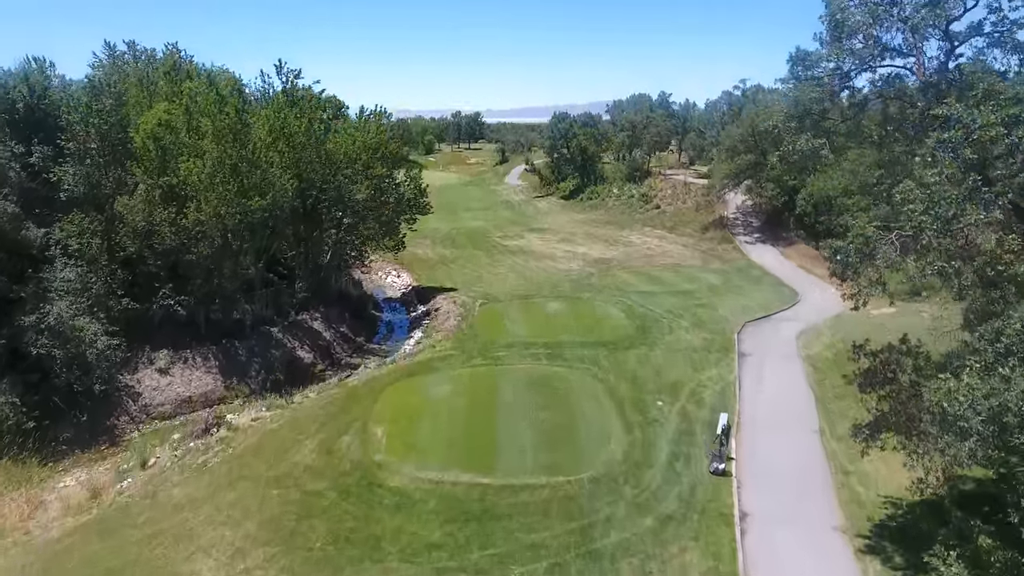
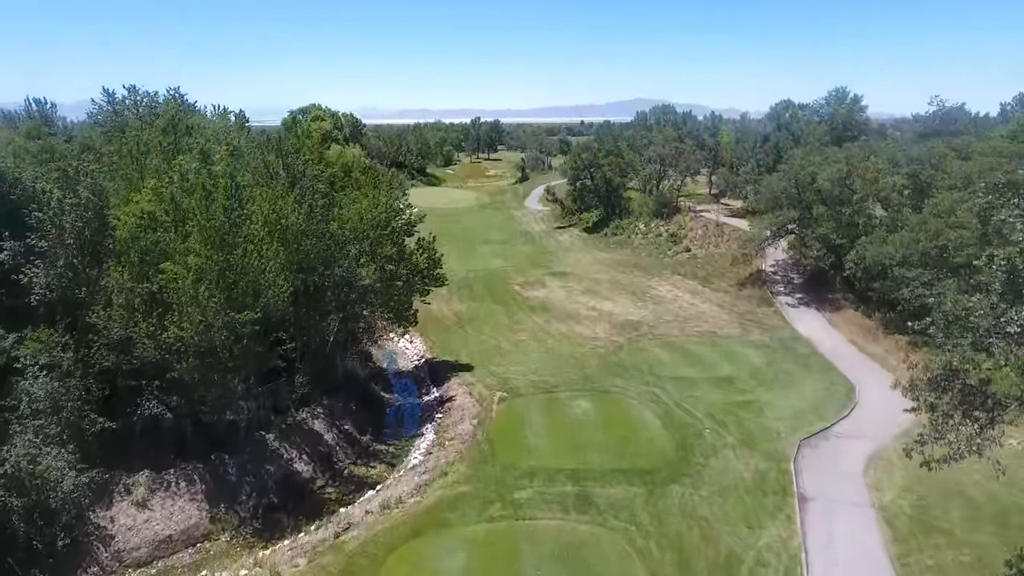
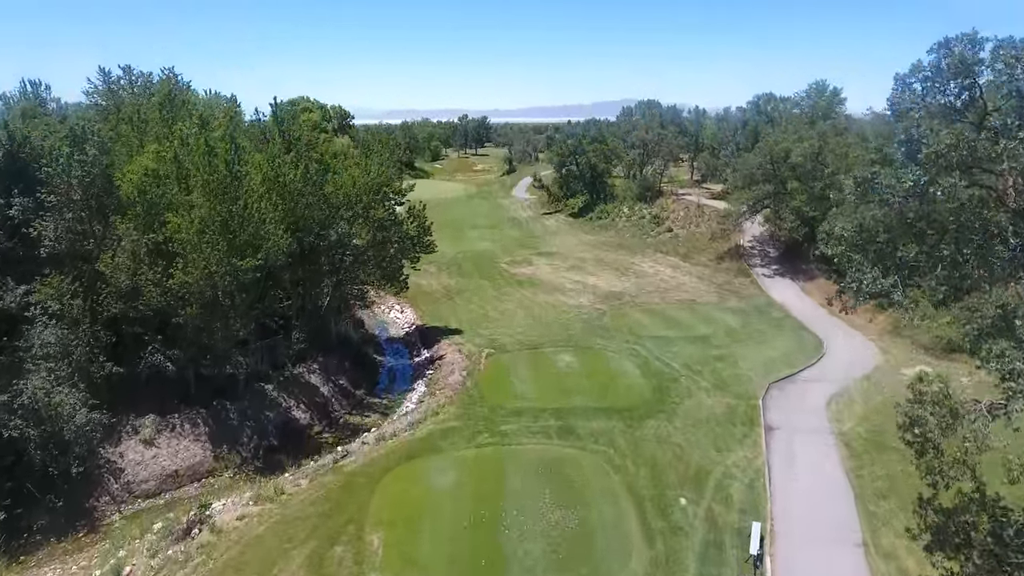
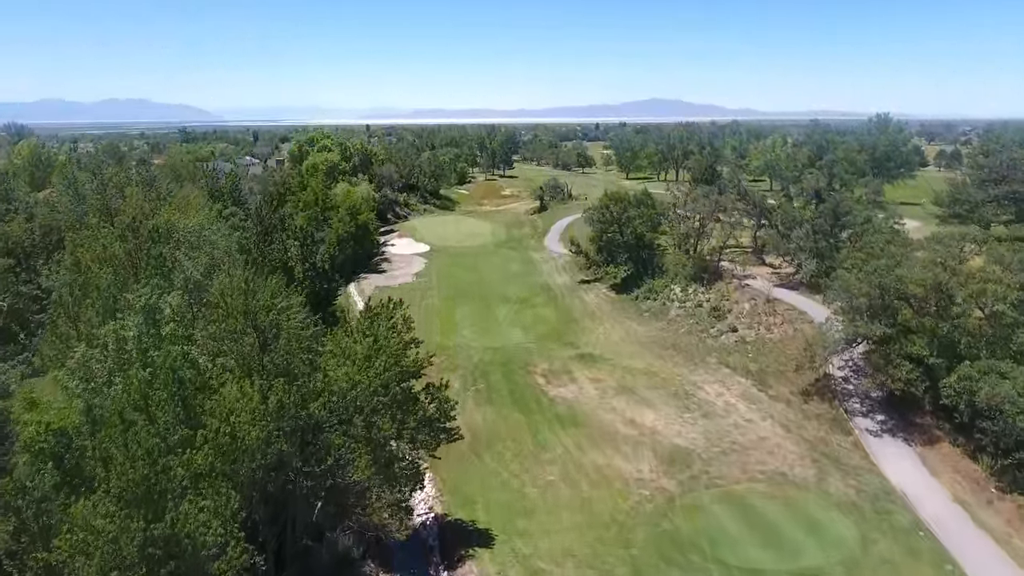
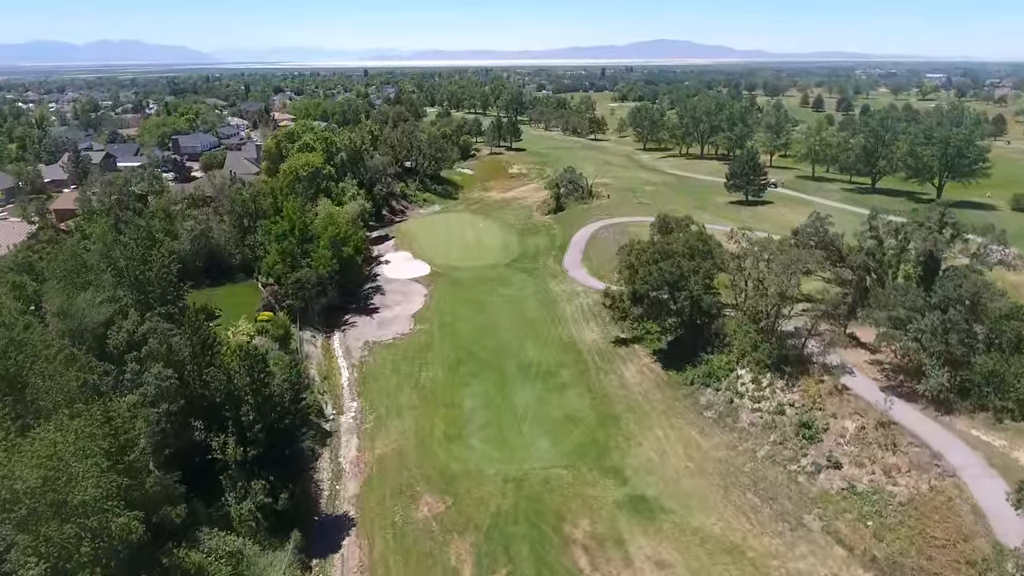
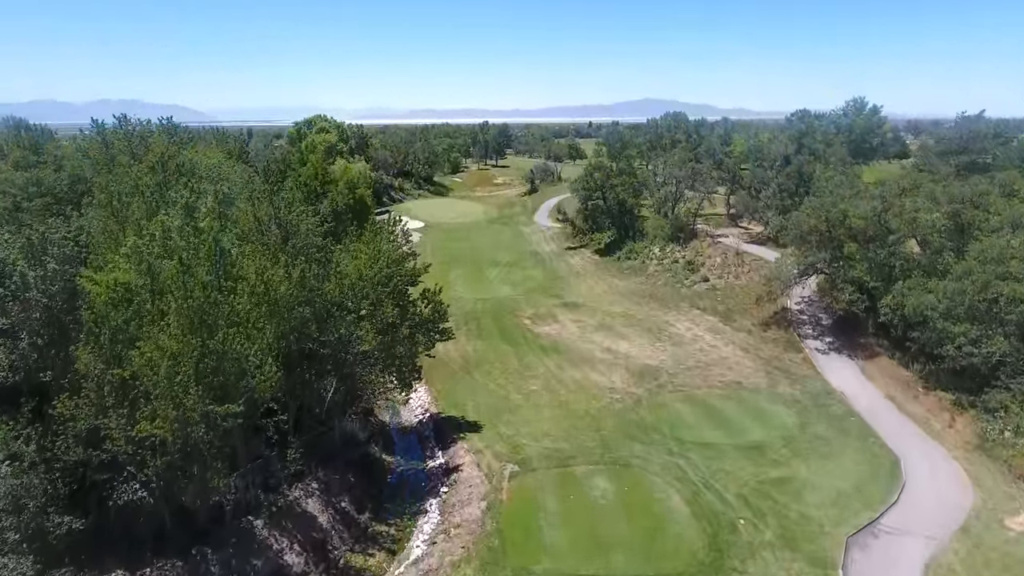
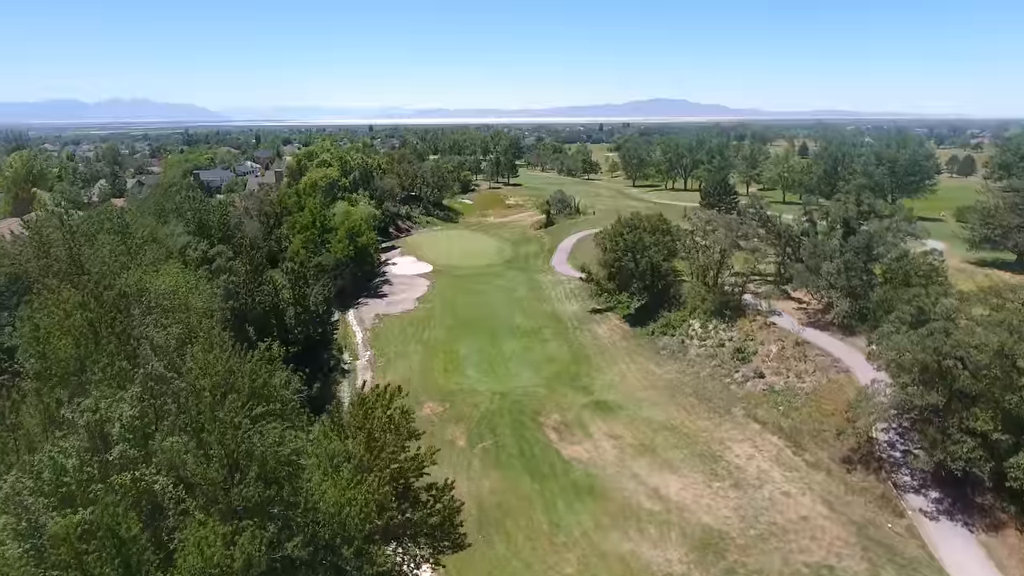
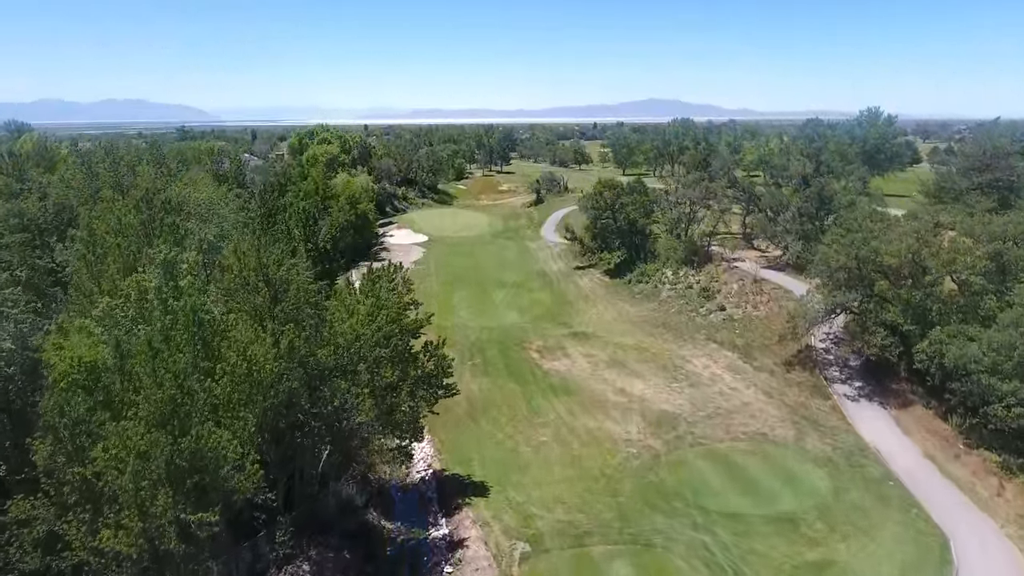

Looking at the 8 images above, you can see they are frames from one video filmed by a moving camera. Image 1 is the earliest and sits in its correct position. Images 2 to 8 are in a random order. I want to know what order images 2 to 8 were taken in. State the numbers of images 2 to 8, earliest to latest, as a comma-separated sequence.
3, 2, 6, 8, 4, 7, 5
